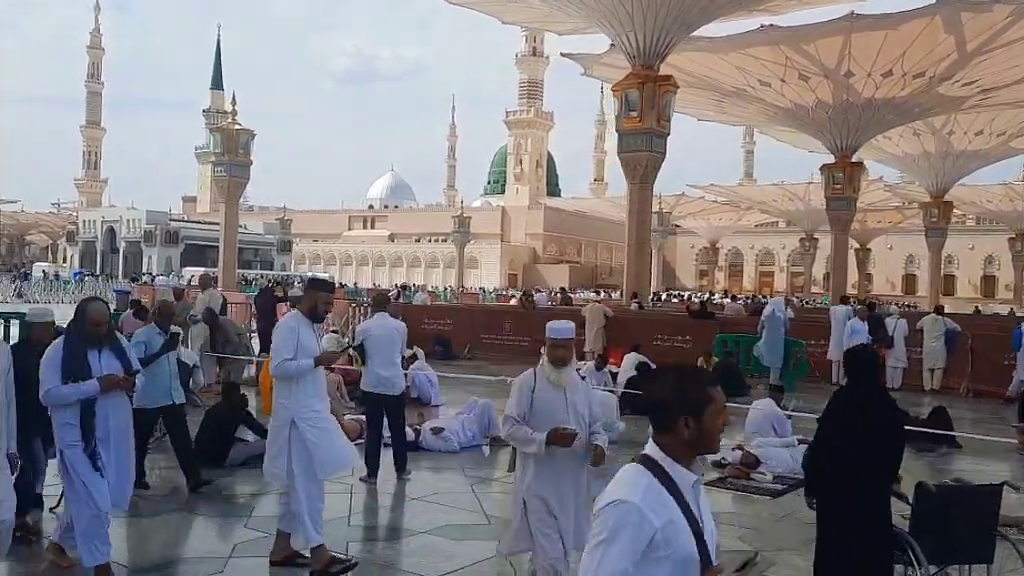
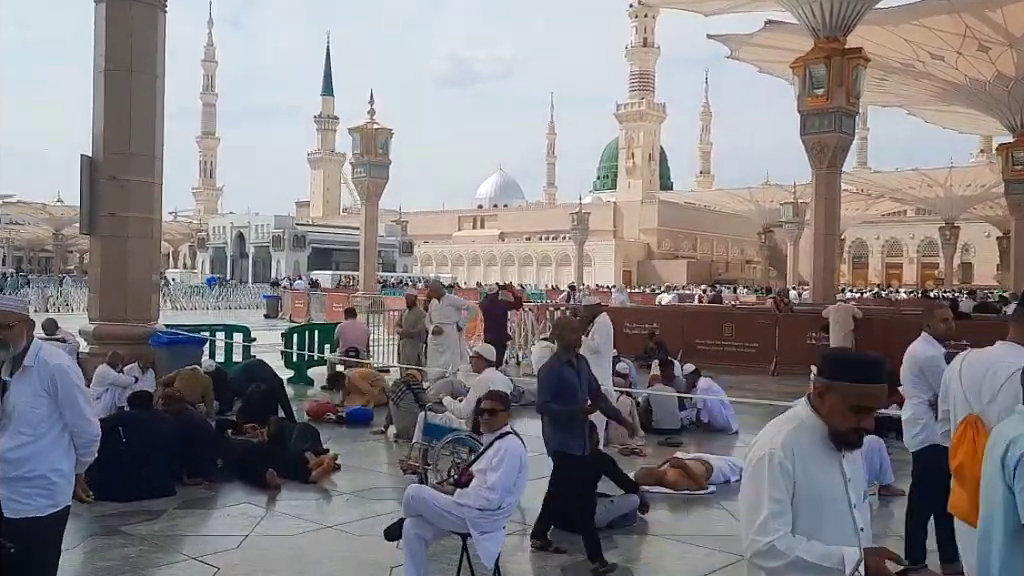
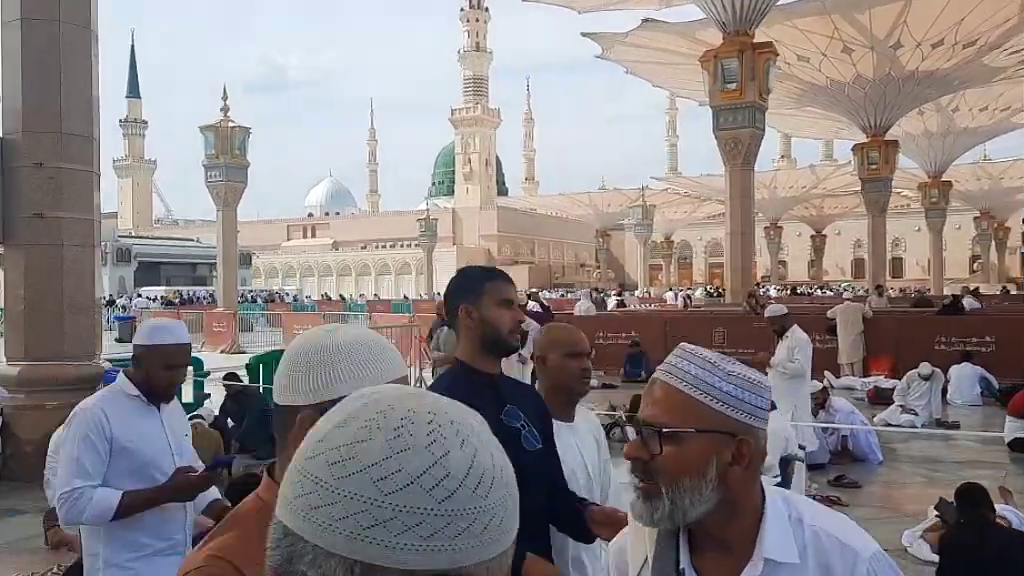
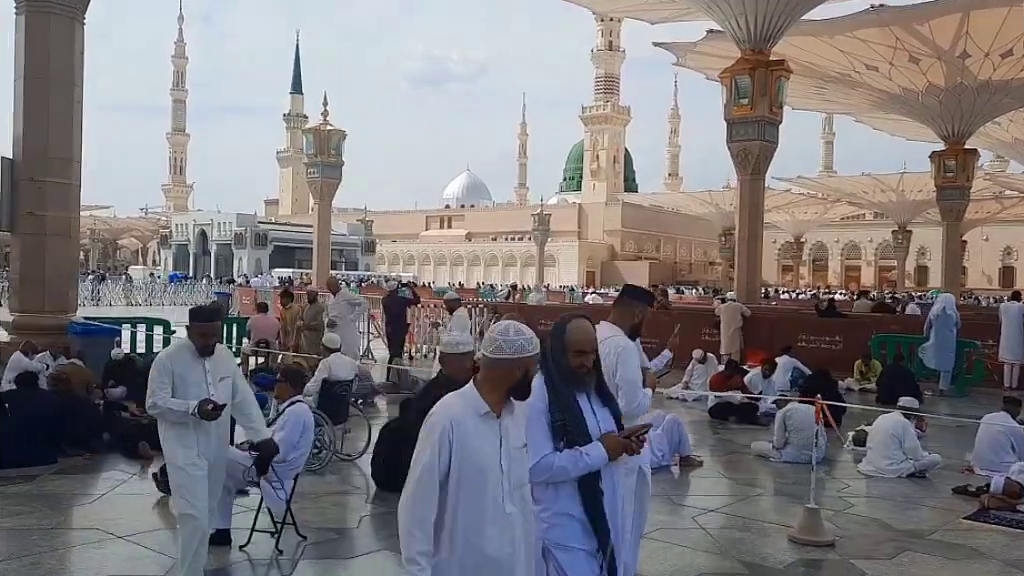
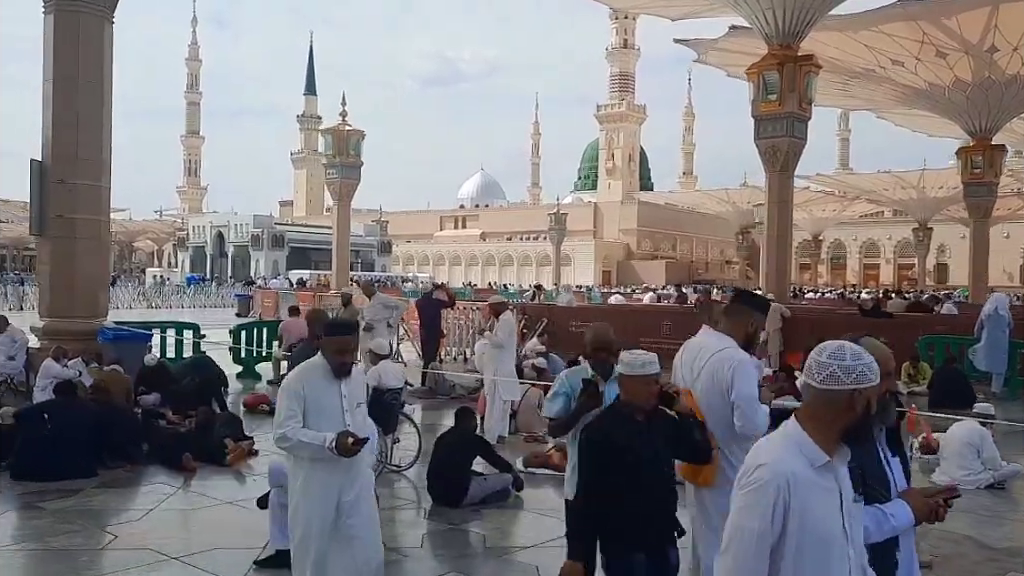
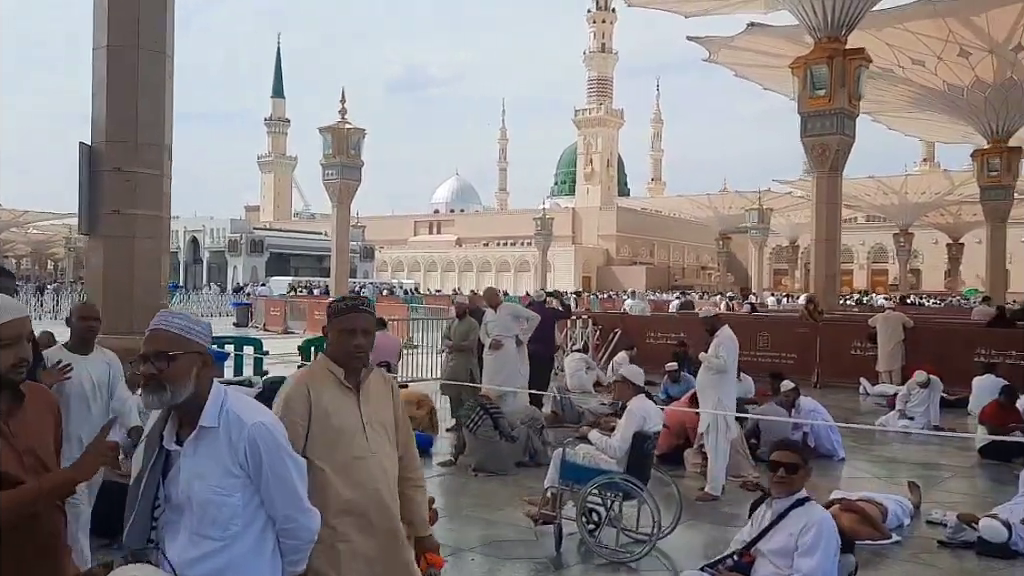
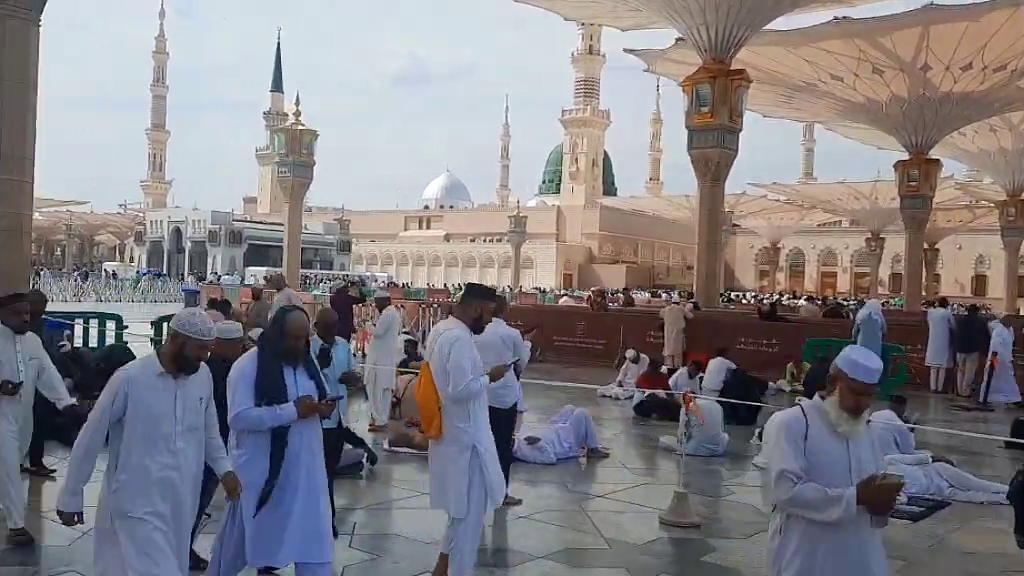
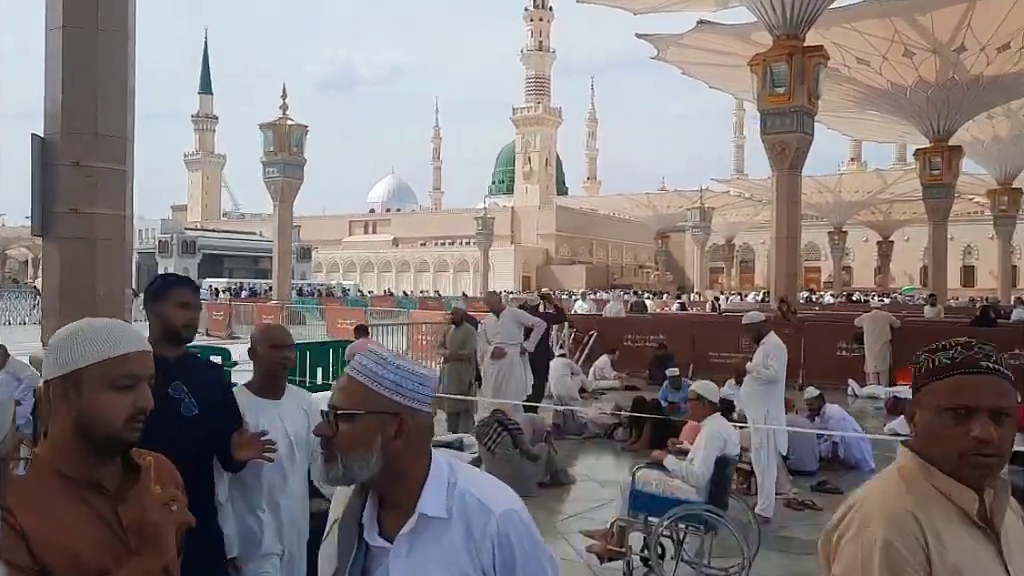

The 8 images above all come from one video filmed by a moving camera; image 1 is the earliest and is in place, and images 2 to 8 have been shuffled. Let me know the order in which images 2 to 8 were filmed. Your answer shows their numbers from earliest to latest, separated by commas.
7, 4, 5, 2, 6, 8, 3
